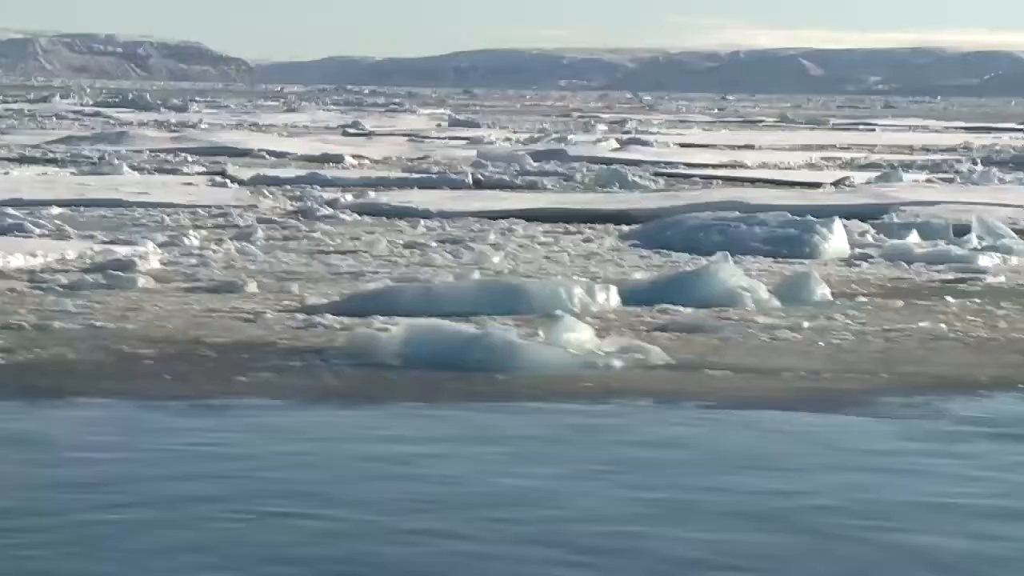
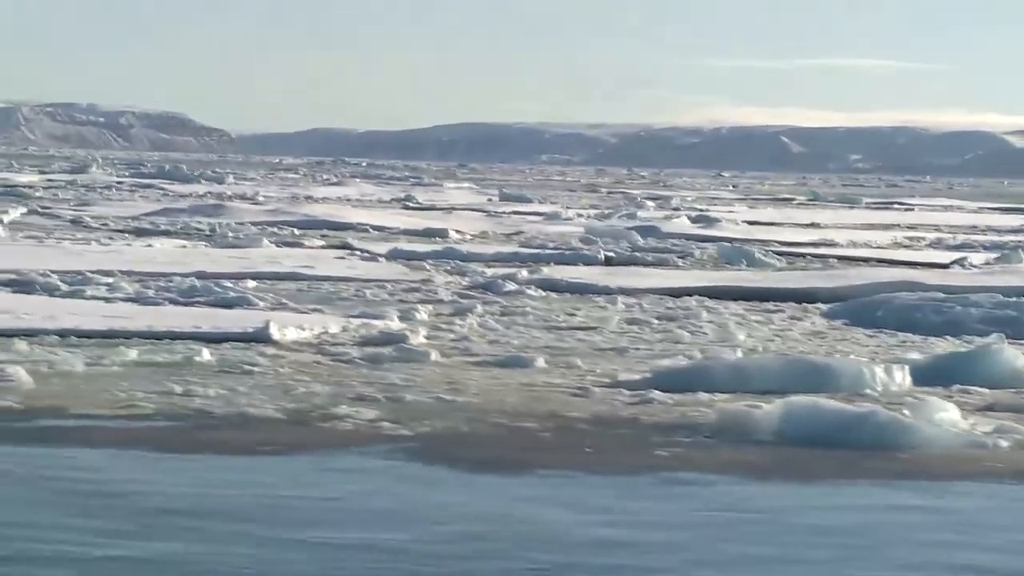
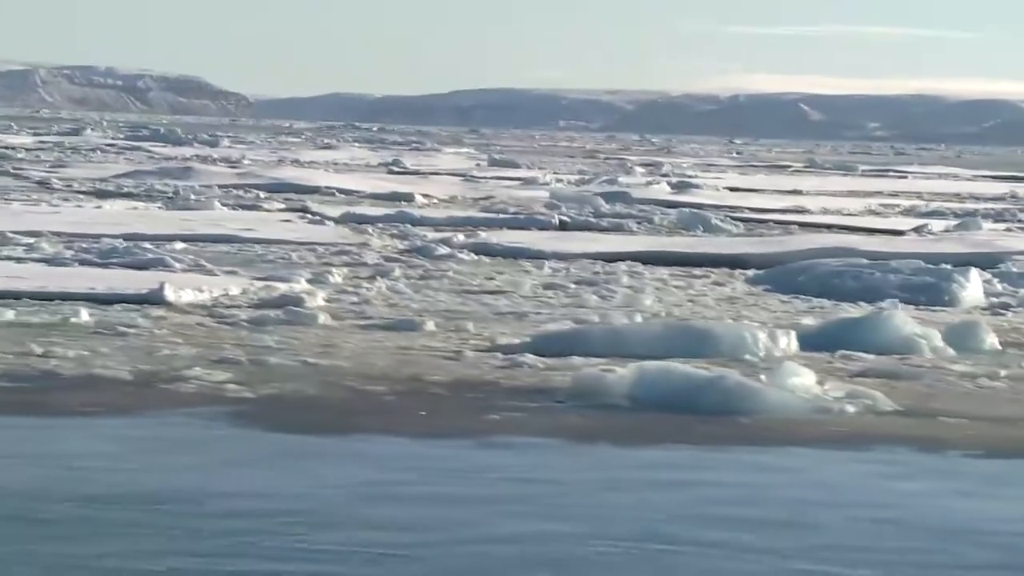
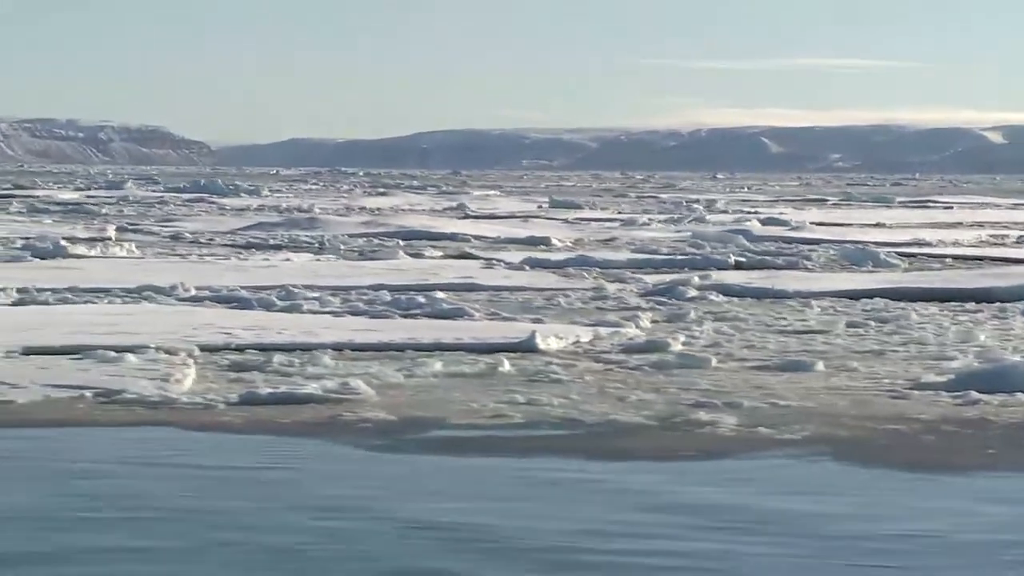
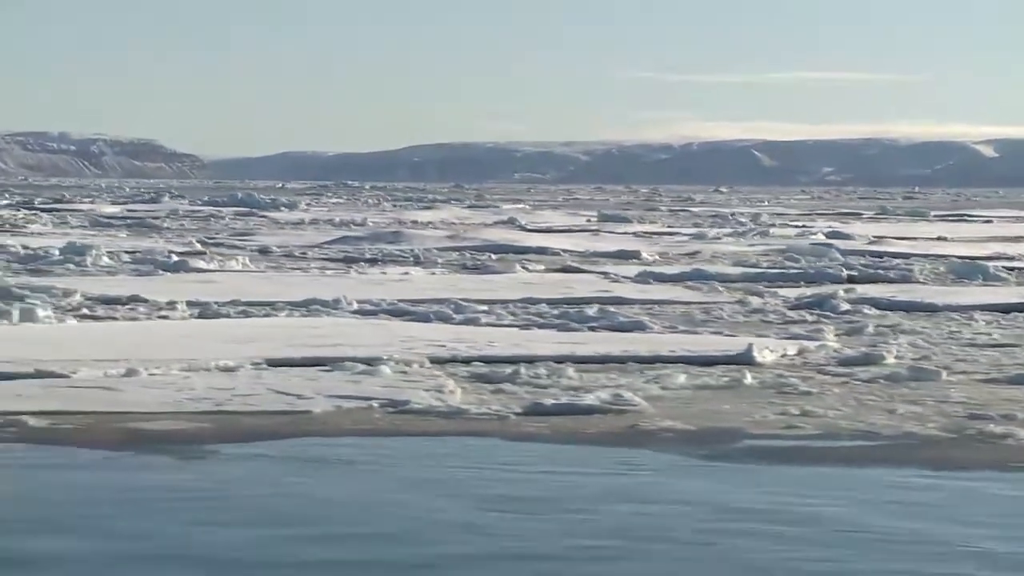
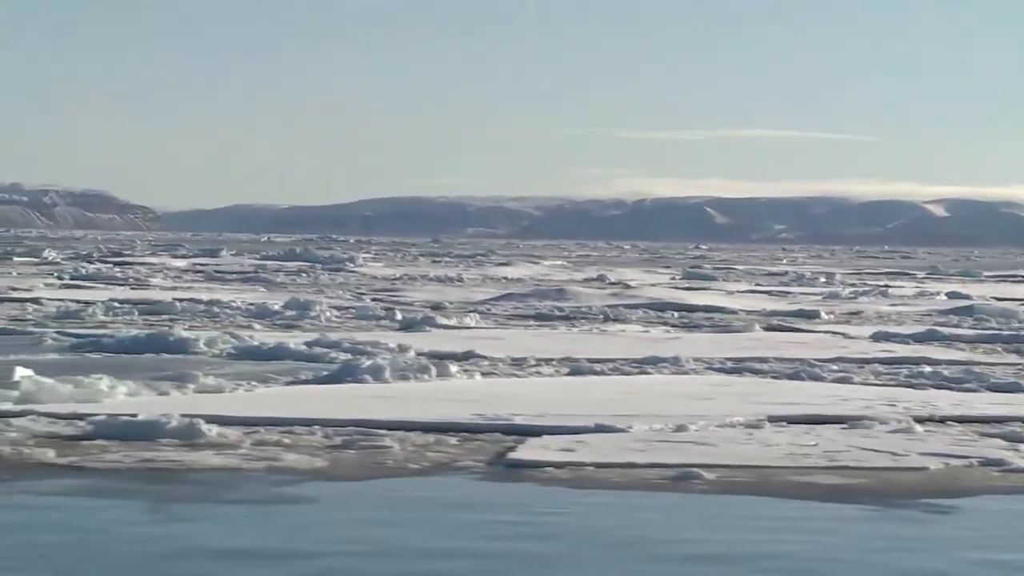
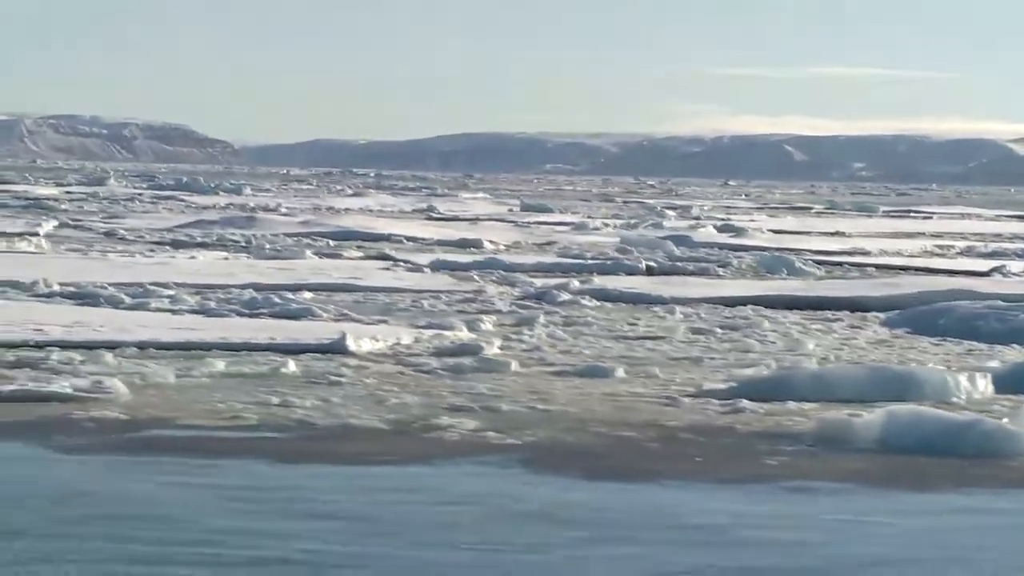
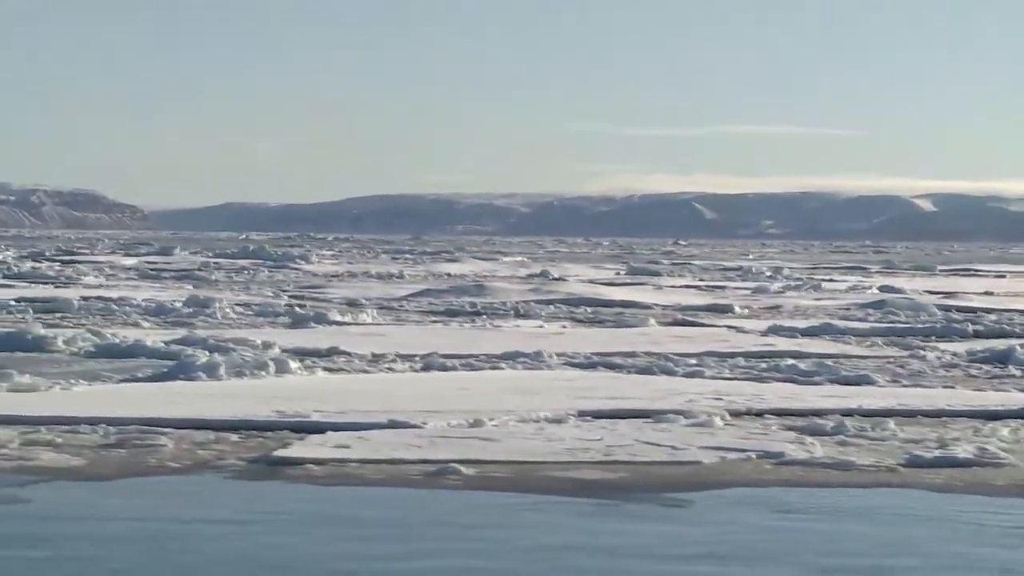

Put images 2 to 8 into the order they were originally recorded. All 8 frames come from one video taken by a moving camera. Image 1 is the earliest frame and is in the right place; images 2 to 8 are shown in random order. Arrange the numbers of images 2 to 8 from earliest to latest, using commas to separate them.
3, 2, 7, 4, 5, 8, 6
